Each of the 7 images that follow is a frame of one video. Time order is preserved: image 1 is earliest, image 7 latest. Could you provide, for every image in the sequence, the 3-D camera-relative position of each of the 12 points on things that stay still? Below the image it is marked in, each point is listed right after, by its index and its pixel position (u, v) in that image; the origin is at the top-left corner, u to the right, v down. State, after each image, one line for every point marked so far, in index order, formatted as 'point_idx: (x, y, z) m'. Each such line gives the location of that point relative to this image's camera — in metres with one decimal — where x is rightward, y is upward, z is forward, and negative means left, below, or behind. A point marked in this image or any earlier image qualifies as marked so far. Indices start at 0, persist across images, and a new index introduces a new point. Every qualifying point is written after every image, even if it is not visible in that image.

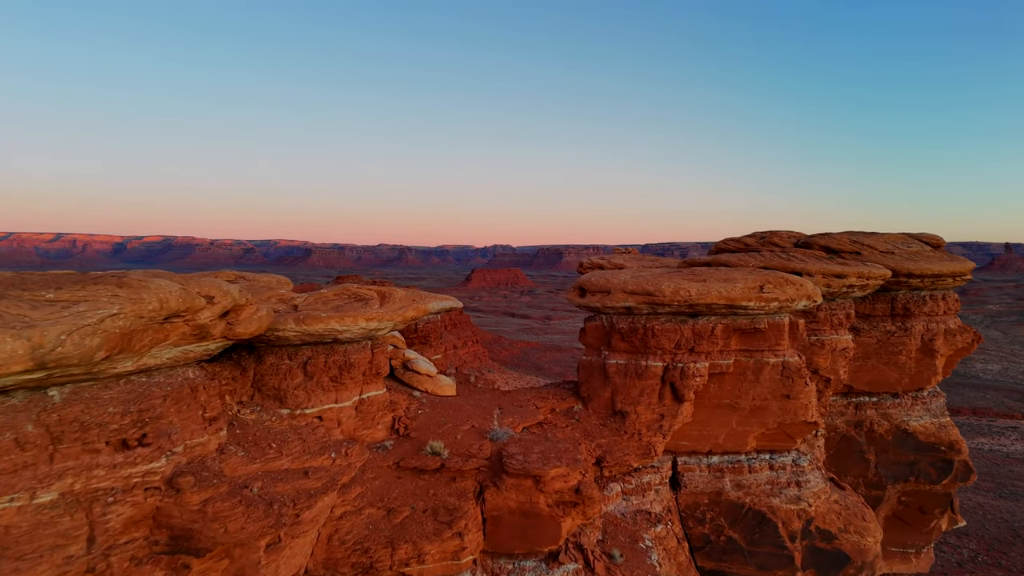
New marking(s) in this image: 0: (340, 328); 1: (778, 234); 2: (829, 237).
0: (-1.5, -0.4, +4.4) m
1: (+5.3, +1.1, +9.9) m
2: (+5.8, +0.9, +9.2) m
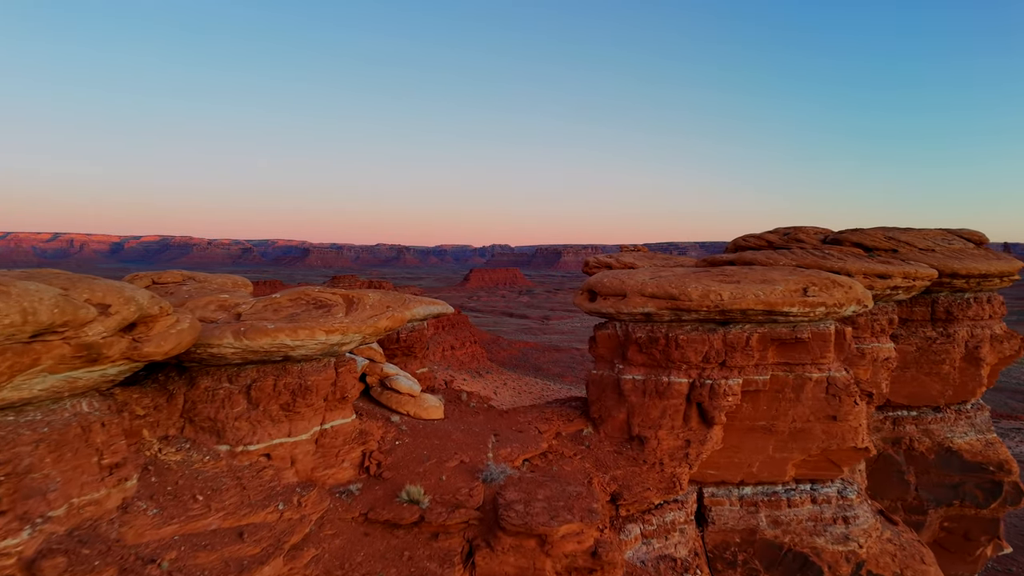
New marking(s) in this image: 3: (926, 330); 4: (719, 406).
0: (-1.5, -0.4, +3.5) m
1: (+5.2, +1.0, +9.0) m
2: (+5.7, +0.9, +8.3) m
3: (+6.6, -0.7, +8.0) m
4: (+2.1, -1.2, +5.0) m
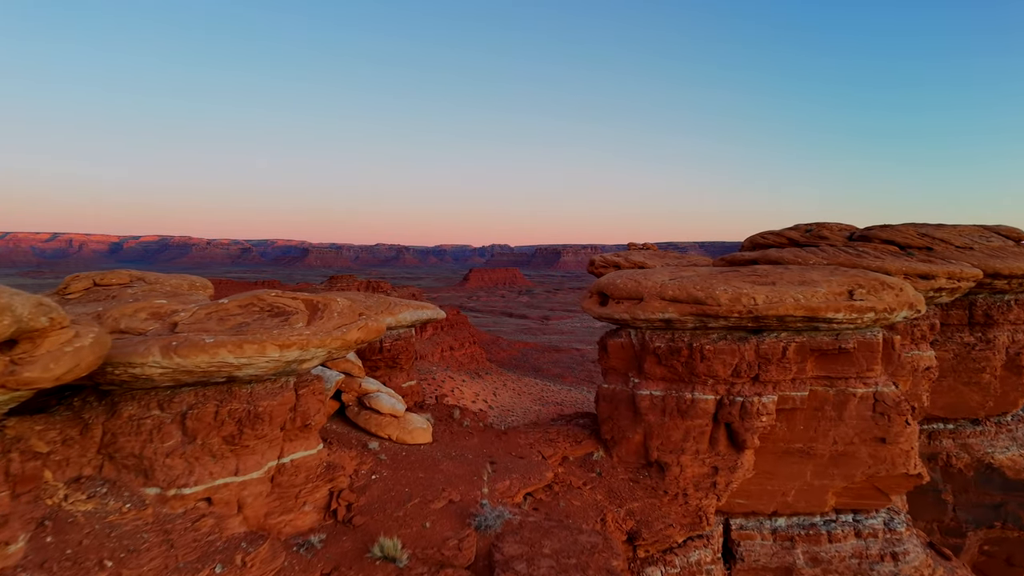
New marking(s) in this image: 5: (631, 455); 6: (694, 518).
0: (-1.5, -0.4, +2.8) m
1: (+5.2, +1.0, +8.3) m
2: (+5.7, +0.9, +7.6) m
3: (+6.6, -0.7, +7.4) m
4: (+2.1, -1.2, +4.3) m
5: (+1.1, -1.5, +4.6) m
6: (+1.5, -1.9, +4.3) m
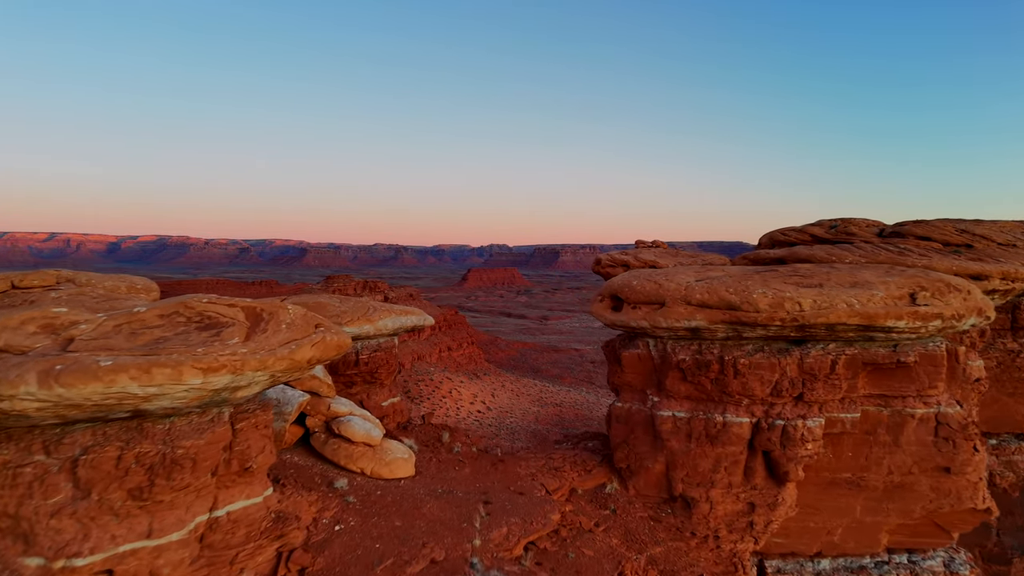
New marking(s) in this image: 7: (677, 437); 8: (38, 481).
0: (-1.5, -0.4, +2.1) m
1: (+5.2, +1.0, +7.6) m
2: (+5.7, +0.9, +6.9) m
3: (+6.6, -0.7, +6.7) m
4: (+2.0, -1.2, +3.6) m
5: (+1.1, -1.5, +3.9) m
6: (+1.5, -2.0, +3.6) m
7: (+1.3, -1.1, +3.8) m
8: (-2.0, -0.8, +2.1) m
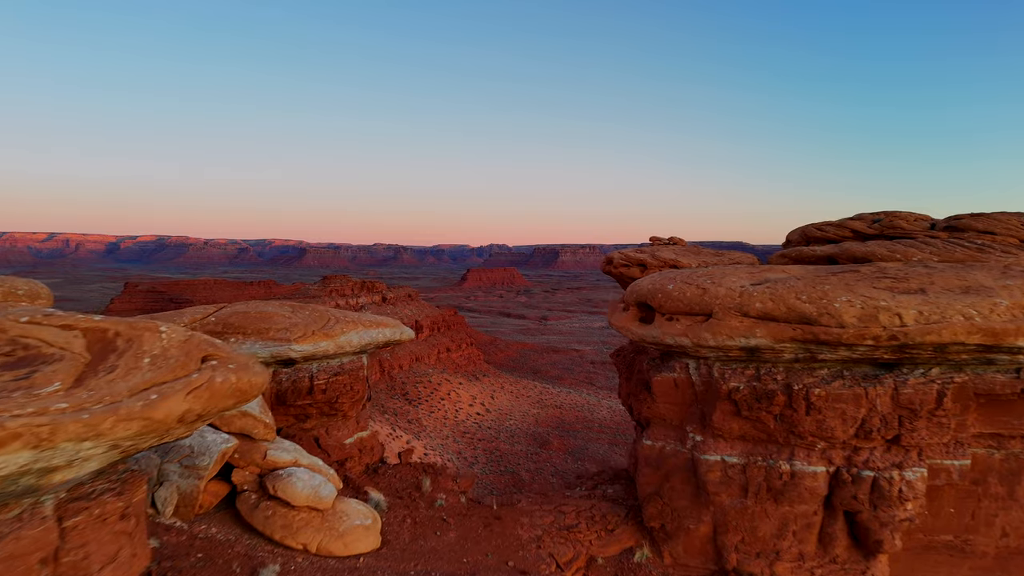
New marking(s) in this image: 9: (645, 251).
0: (-1.5, -0.5, +1.2) m
1: (+5.2, +1.0, +6.7) m
2: (+5.7, +0.8, +6.0) m
3: (+6.6, -0.7, +5.8) m
4: (+2.0, -1.3, +2.7) m
5: (+1.1, -1.6, +3.0) m
6: (+1.5, -2.0, +2.7) m
7: (+1.3, -1.2, +2.9) m
8: (-2.0, -0.8, +1.2) m
9: (+1.7, +0.5, +6.3) m
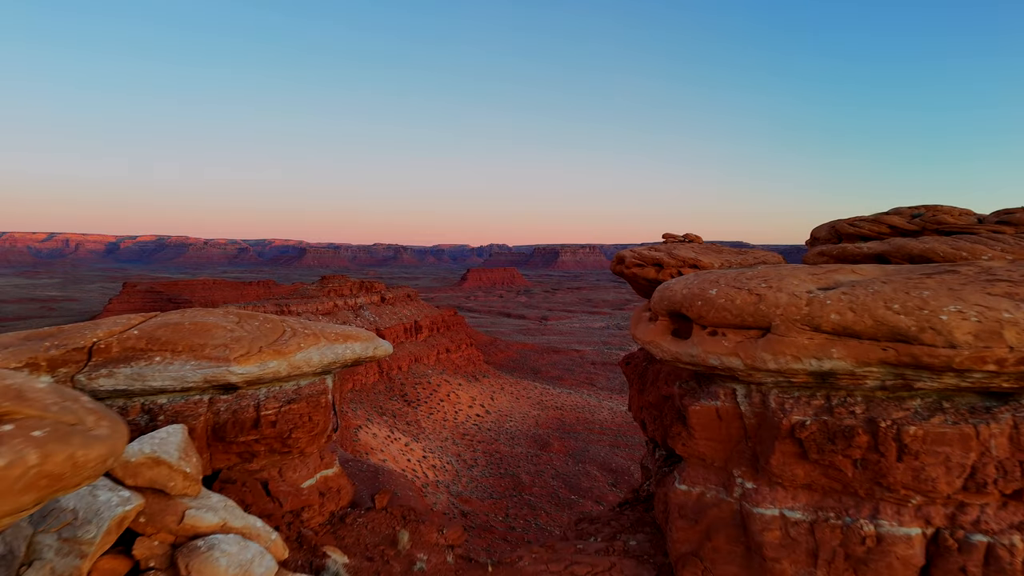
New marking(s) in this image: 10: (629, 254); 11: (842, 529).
0: (-1.5, -0.5, +0.5) m
1: (+5.2, +0.9, +6.0) m
2: (+5.7, +0.8, +5.3) m
3: (+6.6, -0.8, +5.1) m
4: (+2.0, -1.3, +2.0) m
5: (+1.1, -1.6, +2.3) m
6: (+1.5, -2.0, +2.0) m
7: (+1.3, -1.2, +2.3) m
8: (-2.0, -0.9, +0.5) m
9: (+1.7, +0.4, +5.7) m
10: (+1.3, +0.4, +5.6) m
11: (+1.5, -1.1, +2.2) m
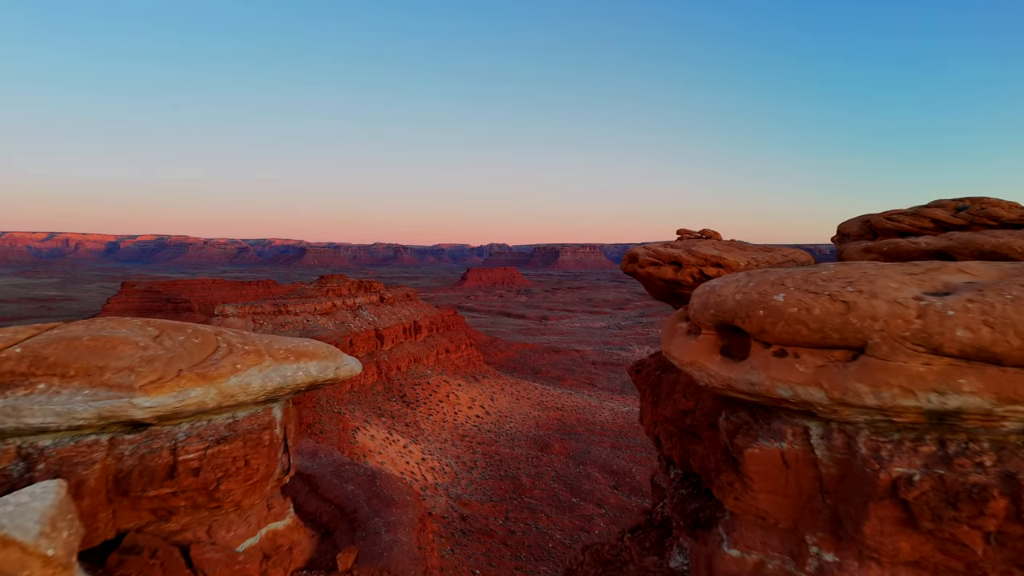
0: (-1.5, -0.5, -0.1) m
1: (+5.2, +0.9, +5.4) m
2: (+5.7, +0.8, +4.7) m
3: (+6.6, -0.8, +4.5) m
4: (+2.0, -1.3, +1.4) m
5: (+1.1, -1.6, +1.7) m
6: (+1.5, -2.0, +1.4) m
7: (+1.3, -1.2, +1.6) m
8: (-2.0, -0.9, -0.1) m
9: (+1.7, +0.4, +5.0) m
10: (+1.3, +0.4, +5.0) m
11: (+1.5, -1.2, +1.6) m
